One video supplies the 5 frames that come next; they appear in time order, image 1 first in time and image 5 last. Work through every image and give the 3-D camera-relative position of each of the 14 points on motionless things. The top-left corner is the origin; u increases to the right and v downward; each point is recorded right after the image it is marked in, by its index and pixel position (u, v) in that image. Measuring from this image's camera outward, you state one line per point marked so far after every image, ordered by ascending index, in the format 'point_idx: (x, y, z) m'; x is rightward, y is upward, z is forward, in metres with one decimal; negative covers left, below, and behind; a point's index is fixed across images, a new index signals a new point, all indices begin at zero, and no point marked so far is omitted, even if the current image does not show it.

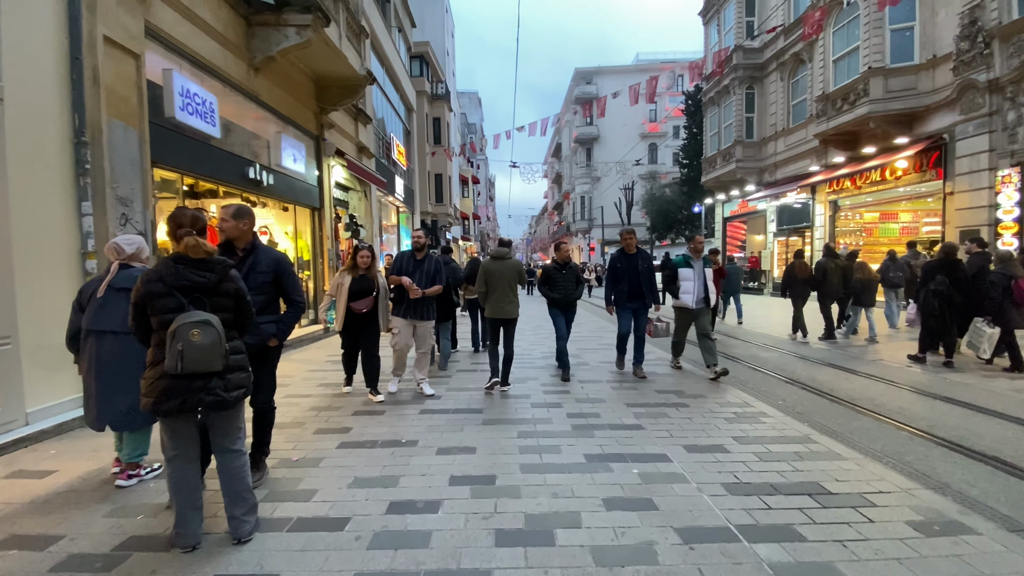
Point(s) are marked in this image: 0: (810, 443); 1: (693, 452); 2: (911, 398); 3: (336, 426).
0: (+2.7, -1.4, +4.6) m
1: (+1.6, -1.4, +4.3) m
2: (+5.0, -1.4, +6.2) m
3: (-1.8, -1.4, +5.1) m
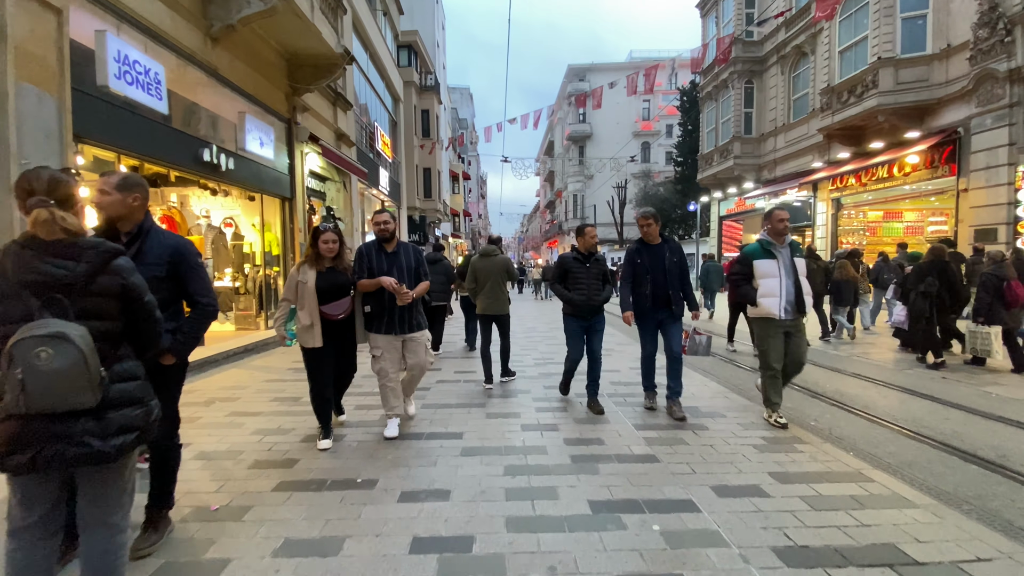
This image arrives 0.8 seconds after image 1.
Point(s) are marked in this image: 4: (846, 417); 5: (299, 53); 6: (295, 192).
0: (+2.6, -1.4, +3.7) m
1: (+1.5, -1.4, +3.4) m
2: (+4.9, -1.4, +5.4) m
3: (-1.9, -1.4, +4.1) m
4: (+3.6, -1.4, +5.3) m
5: (-4.5, +5.0, +10.5) m
6: (-5.0, +2.2, +11.4) m
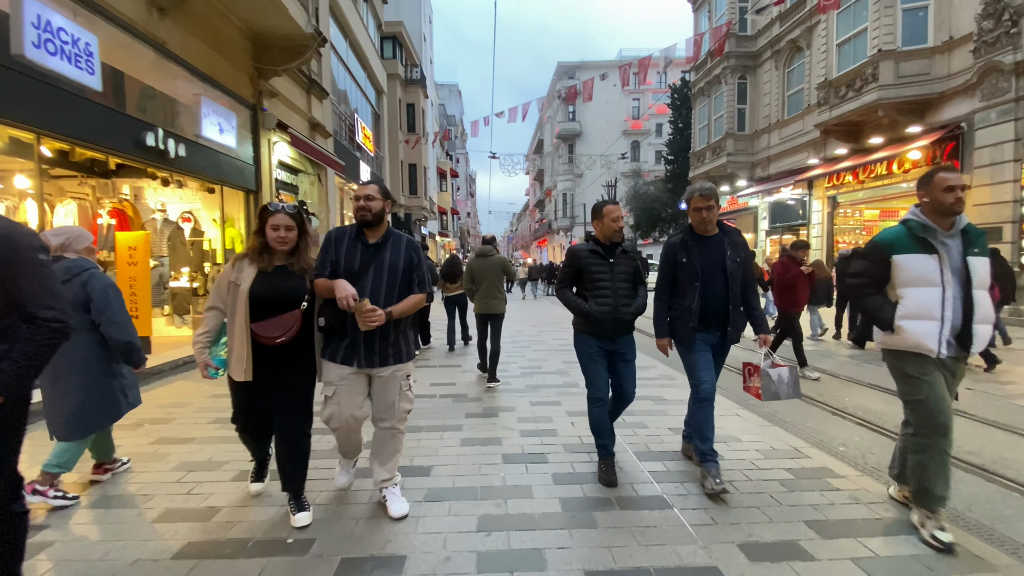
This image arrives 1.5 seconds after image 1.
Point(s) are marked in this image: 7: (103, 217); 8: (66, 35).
0: (+2.5, -1.5, +3.0) m
1: (+1.3, -1.5, +2.7) m
2: (+4.7, -1.4, +4.7) m
3: (-2.1, -1.4, +3.3) m
4: (+3.4, -1.4, +4.6) m
5: (-4.8, +5.0, +9.6) m
6: (-5.3, +2.2, +10.5) m
7: (-6.6, +1.2, +8.1) m
8: (-5.3, +3.0, +5.9) m
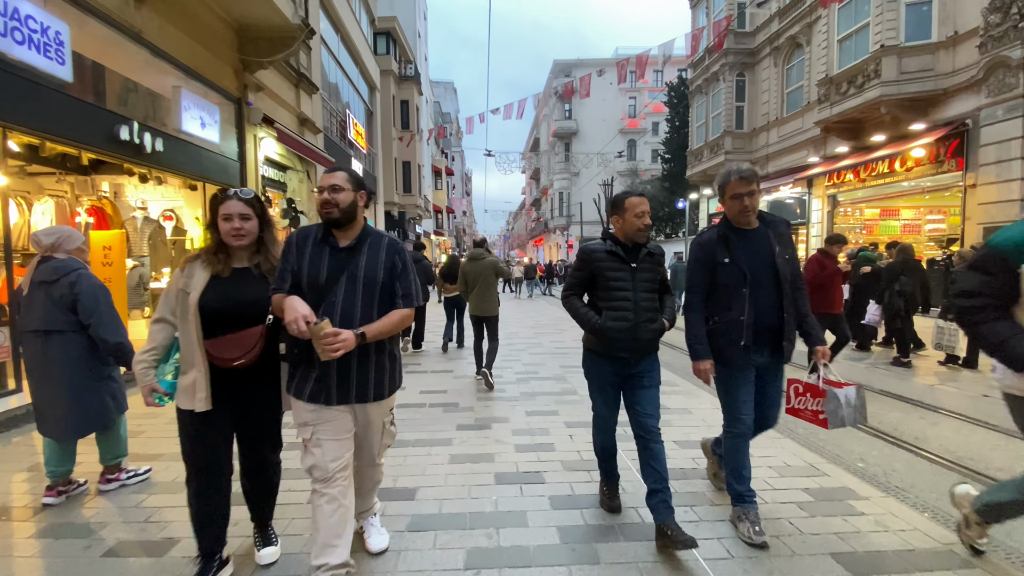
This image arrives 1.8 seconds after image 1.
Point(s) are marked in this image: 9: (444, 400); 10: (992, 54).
0: (+2.4, -1.5, +2.7) m
1: (+1.3, -1.5, +2.4) m
2: (+4.6, -1.5, +4.4) m
3: (-2.1, -1.5, +2.9) m
4: (+3.4, -1.4, +4.3) m
5: (-4.9, +4.9, +9.2) m
6: (-5.4, +2.2, +10.1) m
7: (-6.7, +1.1, +7.7) m
8: (-5.4, +3.0, +5.6) m
9: (-0.8, -1.3, +5.7) m
10: (+11.8, +5.8, +12.2) m
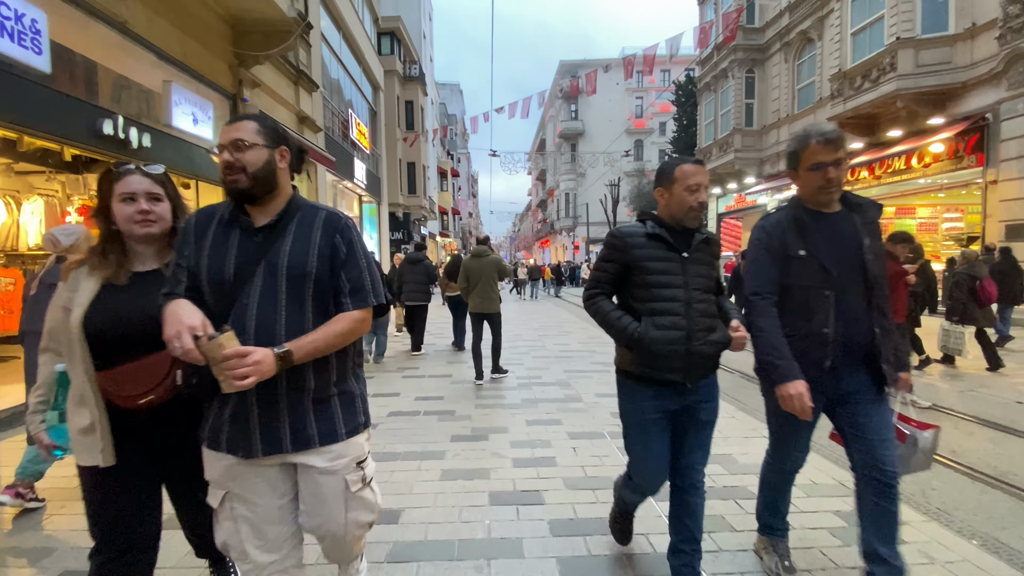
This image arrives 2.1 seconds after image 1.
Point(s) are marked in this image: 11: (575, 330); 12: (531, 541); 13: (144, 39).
0: (+2.4, -1.5, +2.3) m
1: (+1.3, -1.5, +2.0) m
2: (+4.6, -1.5, +4.0) m
3: (-2.1, -1.5, +2.6) m
4: (+3.3, -1.4, +3.9) m
5: (-4.8, +4.9, +9.0) m
6: (-5.3, +2.1, +9.8) m
7: (-6.7, +1.1, +7.4) m
8: (-5.4, +3.0, +5.3) m
9: (-0.8, -1.3, +5.3) m
10: (+11.9, +5.8, +11.7) m
11: (+1.5, -1.0, +11.4) m
12: (+0.1, -1.4, +2.8) m
13: (-5.4, +3.7, +7.4) m
